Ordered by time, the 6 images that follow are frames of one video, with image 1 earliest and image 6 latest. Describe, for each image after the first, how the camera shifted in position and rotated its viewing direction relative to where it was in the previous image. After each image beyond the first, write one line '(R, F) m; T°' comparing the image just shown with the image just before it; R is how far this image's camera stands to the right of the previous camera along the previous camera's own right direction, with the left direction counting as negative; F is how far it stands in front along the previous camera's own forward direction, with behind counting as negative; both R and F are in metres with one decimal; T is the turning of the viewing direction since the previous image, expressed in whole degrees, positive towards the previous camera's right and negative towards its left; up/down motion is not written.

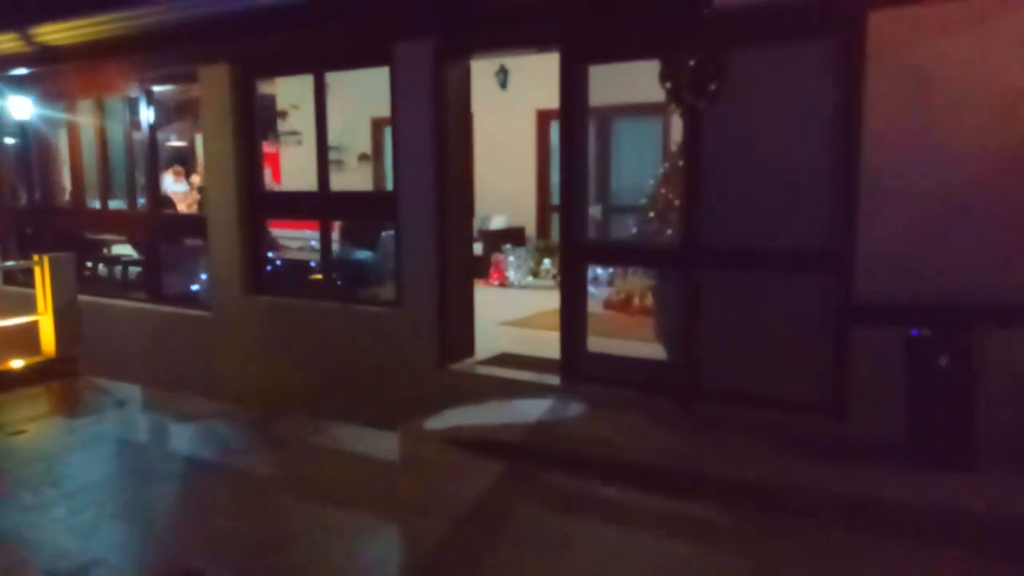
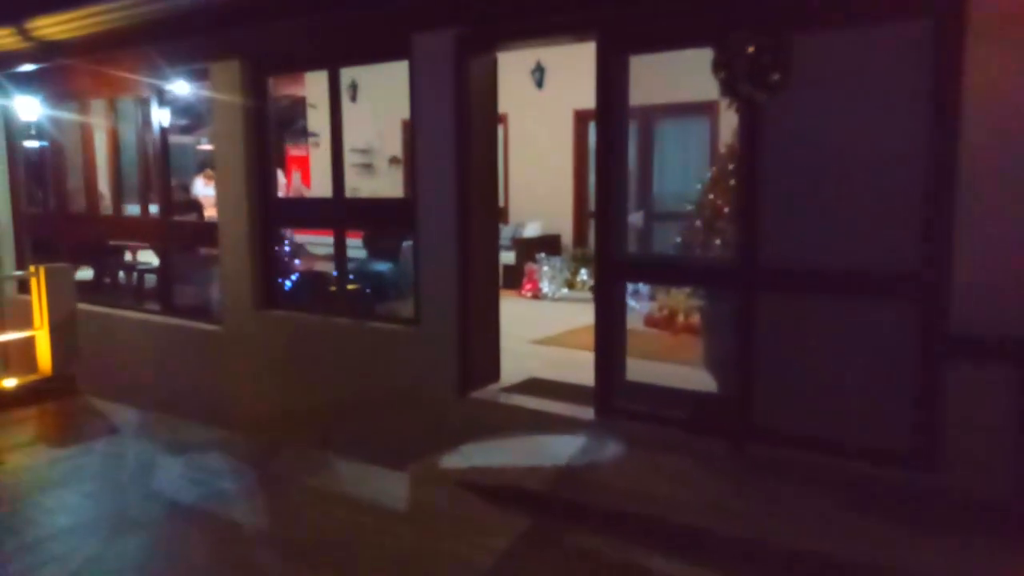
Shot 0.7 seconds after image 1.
(0.0, +0.5) m; -3°
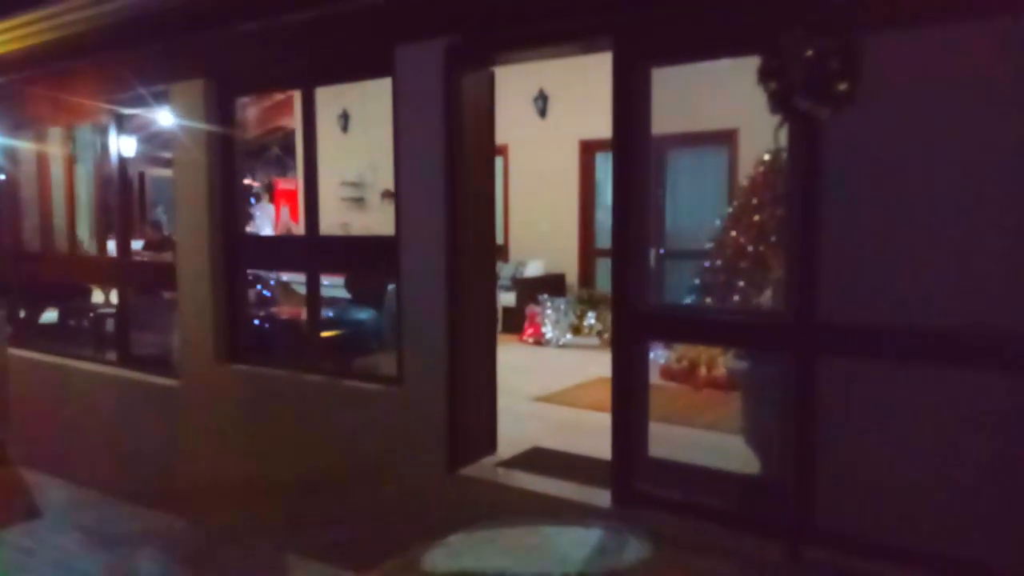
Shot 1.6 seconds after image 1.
(0.0, +0.6) m; 0°
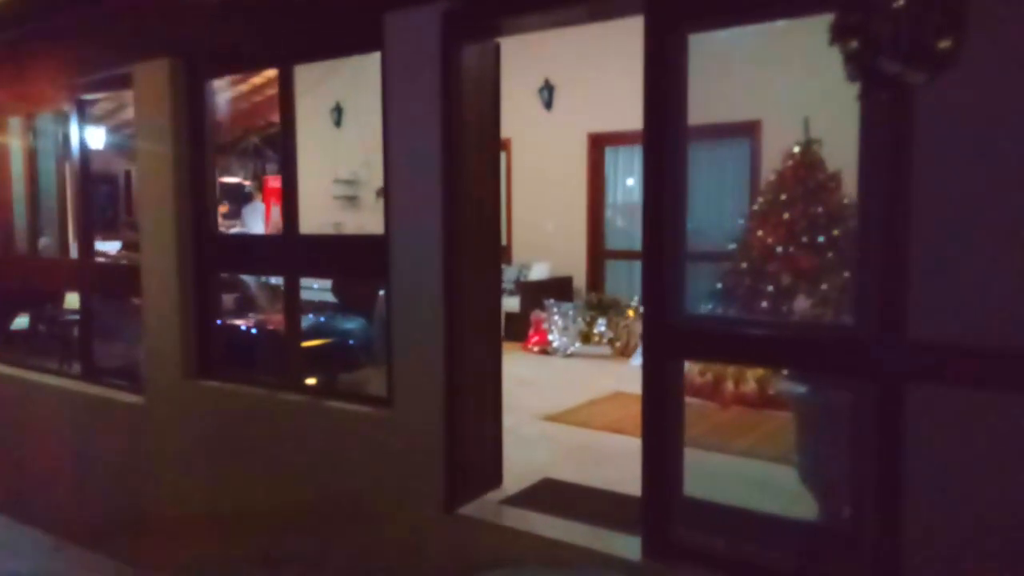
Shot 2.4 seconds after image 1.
(0.0, +0.5) m; 0°
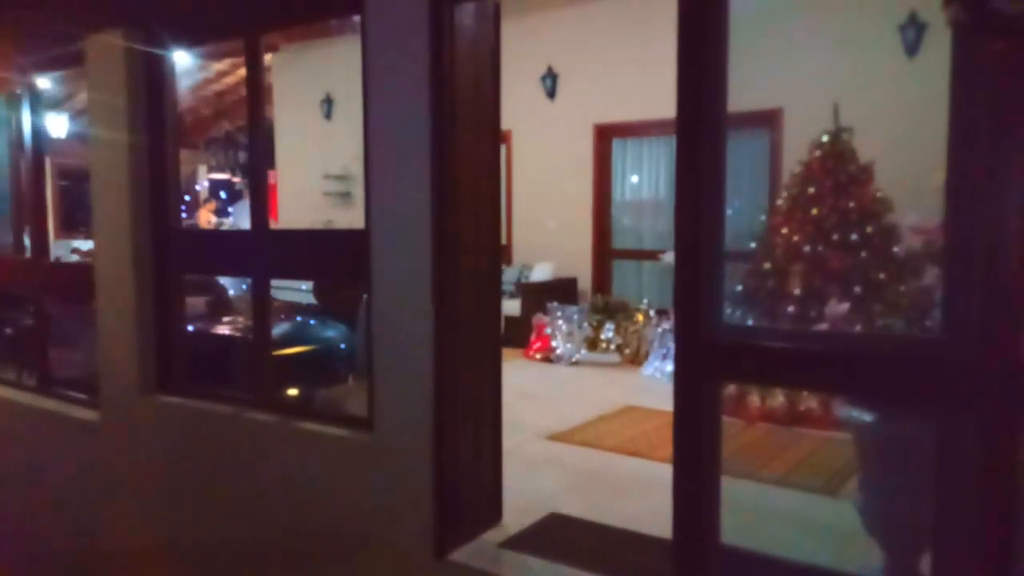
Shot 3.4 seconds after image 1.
(0.0, +0.5) m; 0°
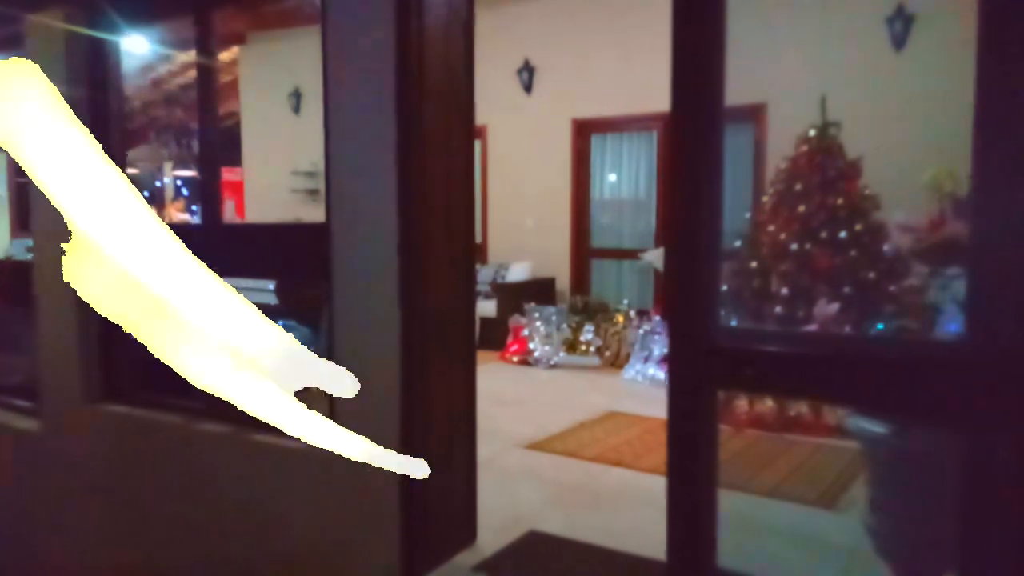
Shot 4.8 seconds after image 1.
(0.0, +0.2) m; +2°
